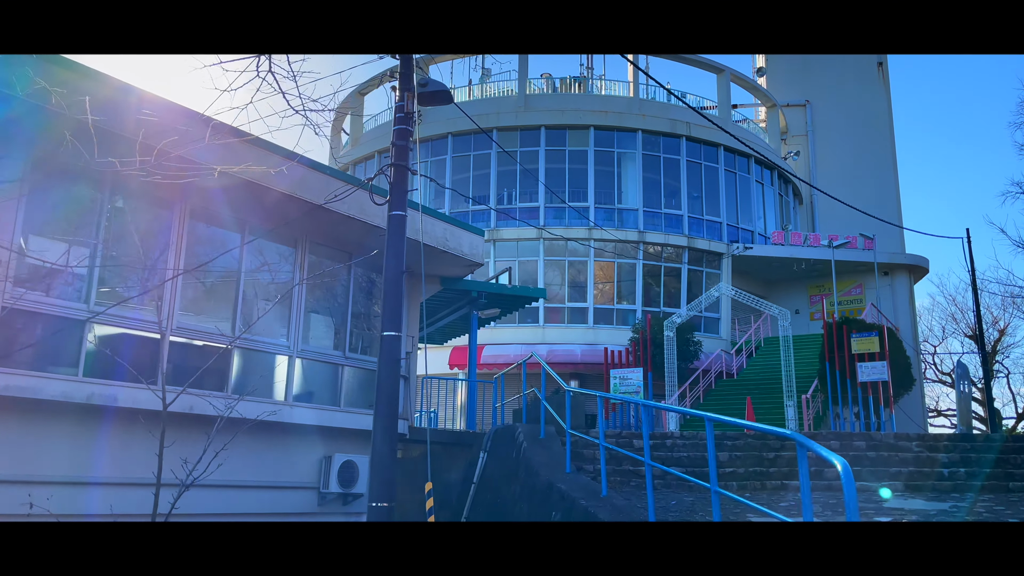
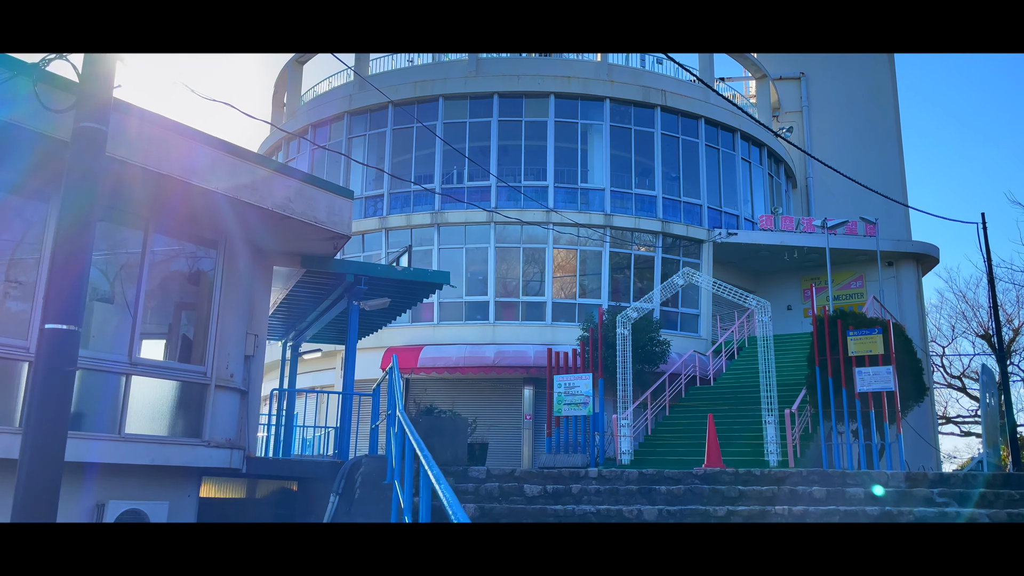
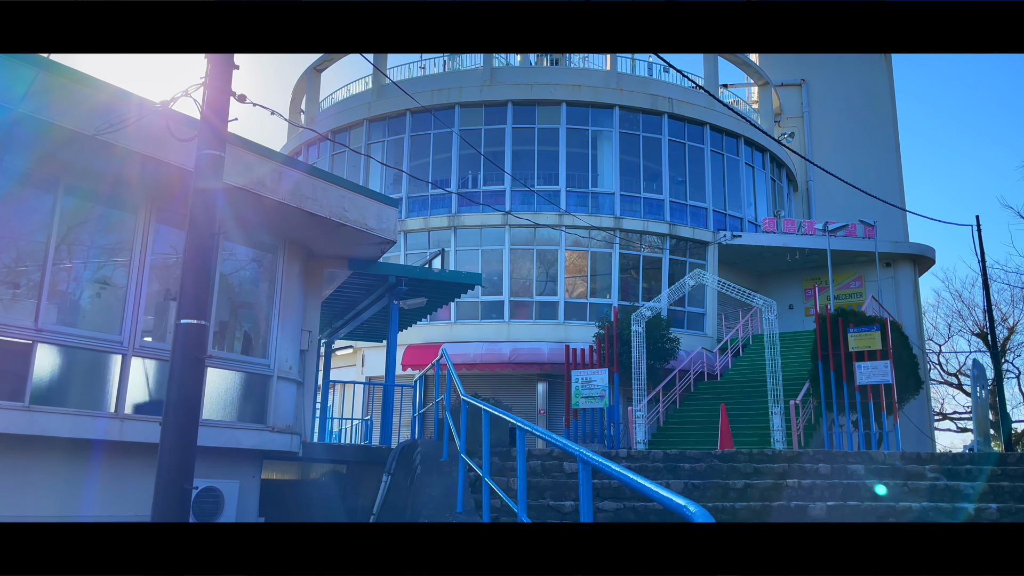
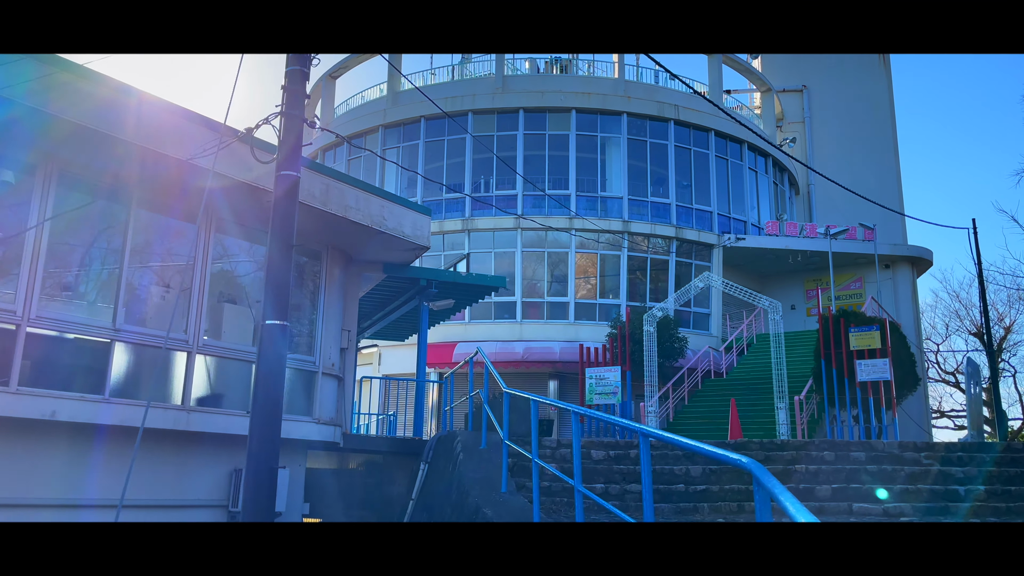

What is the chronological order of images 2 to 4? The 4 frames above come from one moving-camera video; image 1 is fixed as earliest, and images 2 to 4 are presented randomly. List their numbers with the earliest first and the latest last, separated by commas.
4, 3, 2
